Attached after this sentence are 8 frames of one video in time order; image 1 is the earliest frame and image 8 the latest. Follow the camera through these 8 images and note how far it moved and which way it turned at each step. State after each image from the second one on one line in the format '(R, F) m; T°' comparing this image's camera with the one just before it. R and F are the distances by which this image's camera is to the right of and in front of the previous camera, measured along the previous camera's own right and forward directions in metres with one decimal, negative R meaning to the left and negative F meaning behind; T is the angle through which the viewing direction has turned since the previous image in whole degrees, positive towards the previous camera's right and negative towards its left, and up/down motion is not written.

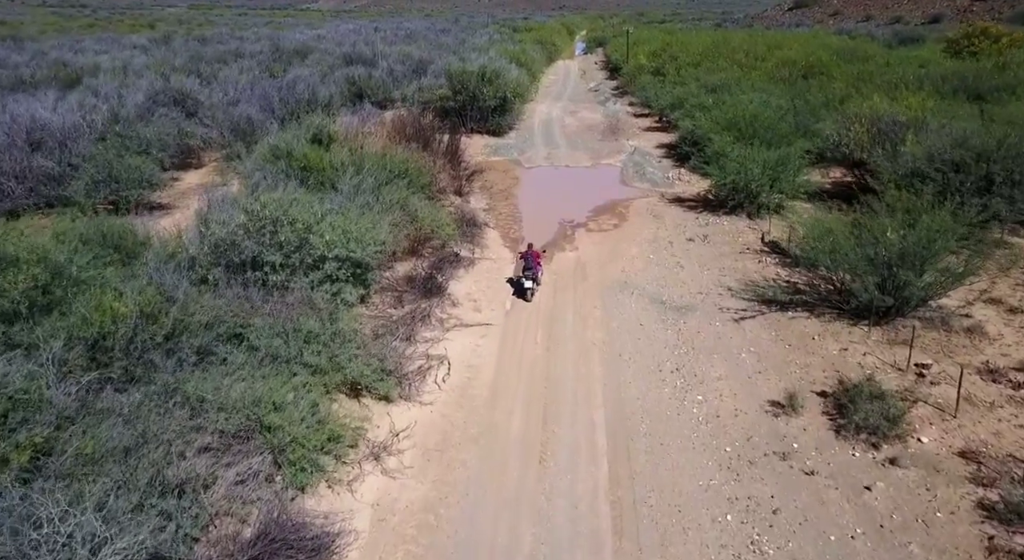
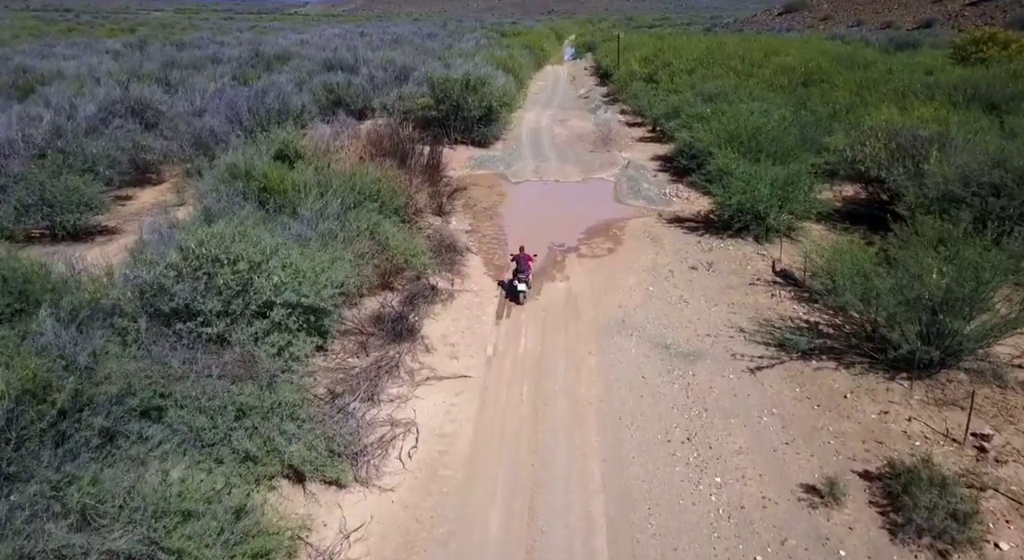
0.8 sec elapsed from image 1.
(+0.1, +1.0) m; +1°
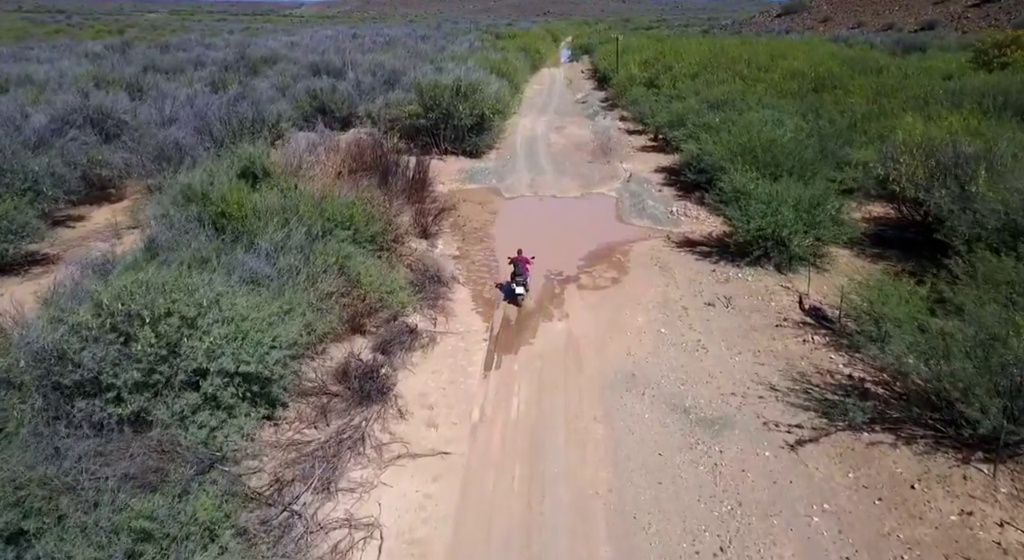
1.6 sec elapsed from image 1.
(+0.1, +1.1) m; 0°
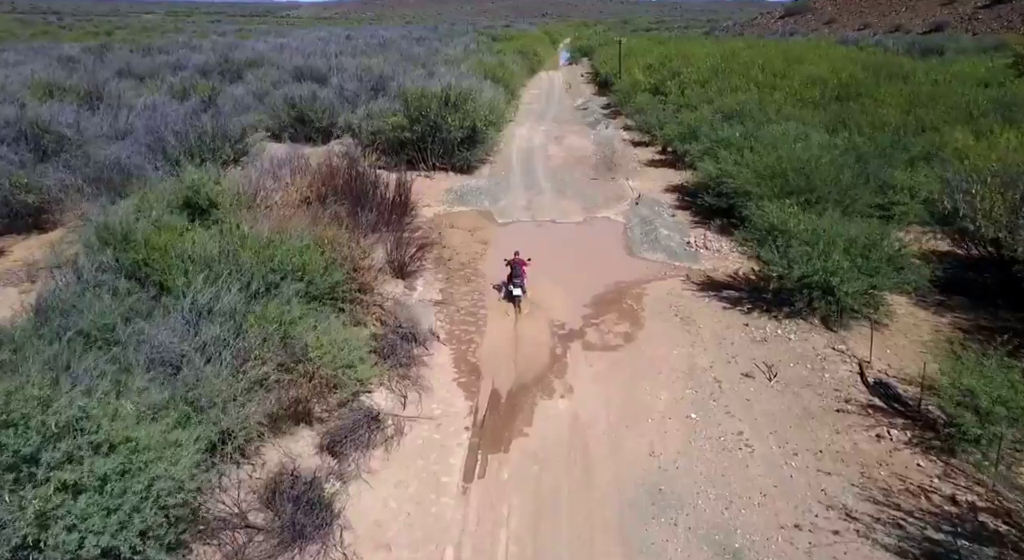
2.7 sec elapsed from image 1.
(+0.1, +1.5) m; 0°
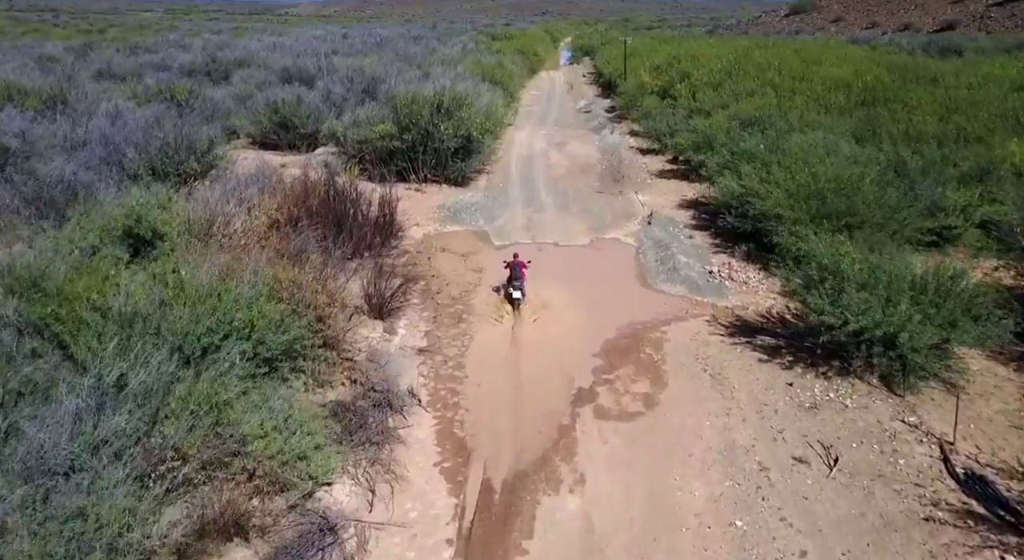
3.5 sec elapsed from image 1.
(0.0, +1.2) m; 0°
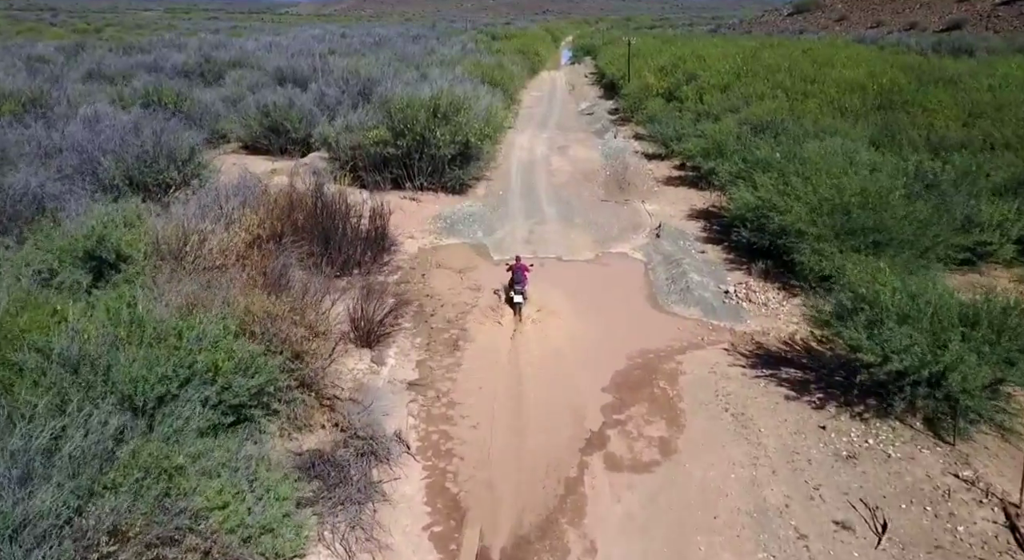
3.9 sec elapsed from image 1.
(0.0, +0.6) m; 0°
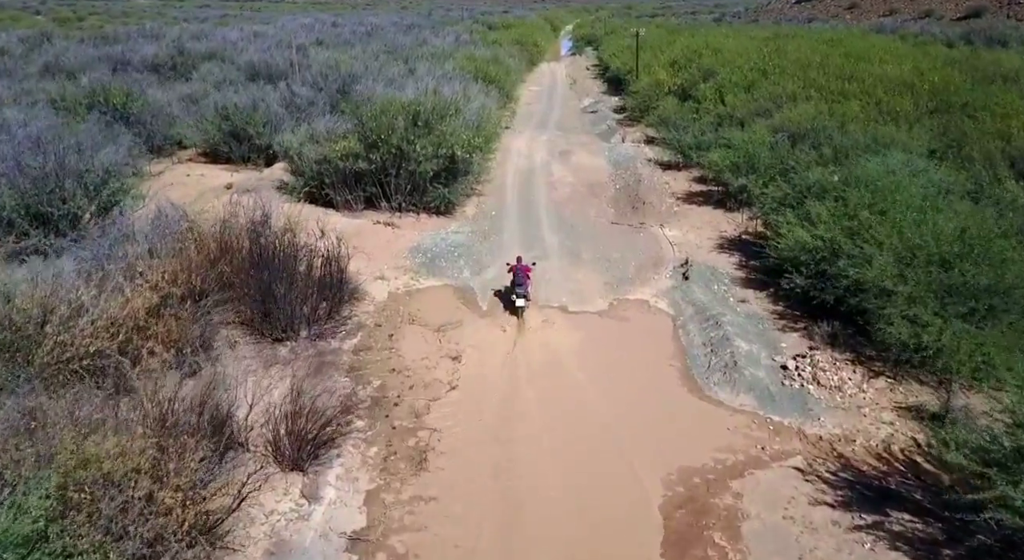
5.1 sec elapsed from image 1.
(+0.1, +2.0) m; 0°
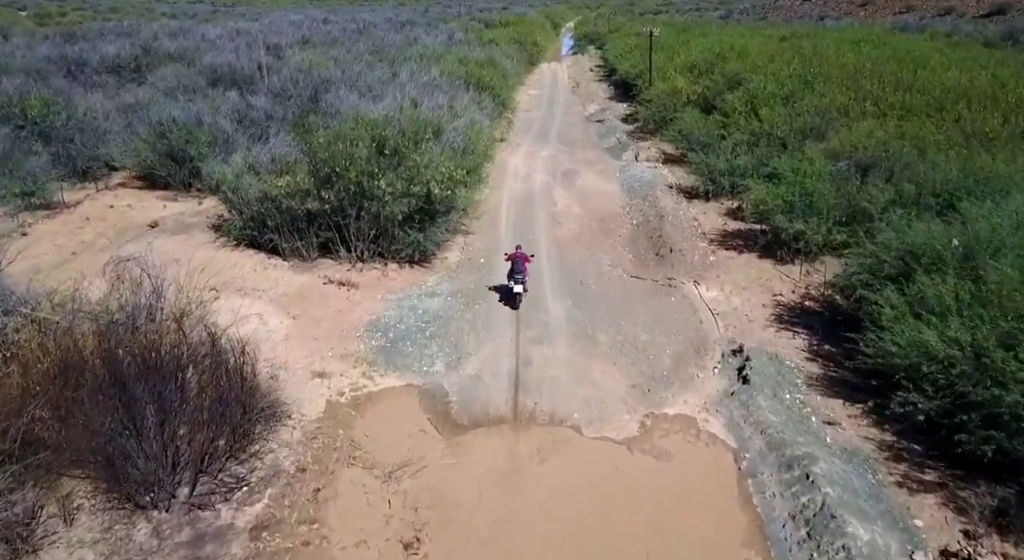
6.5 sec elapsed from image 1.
(+0.1, +2.4) m; 0°
